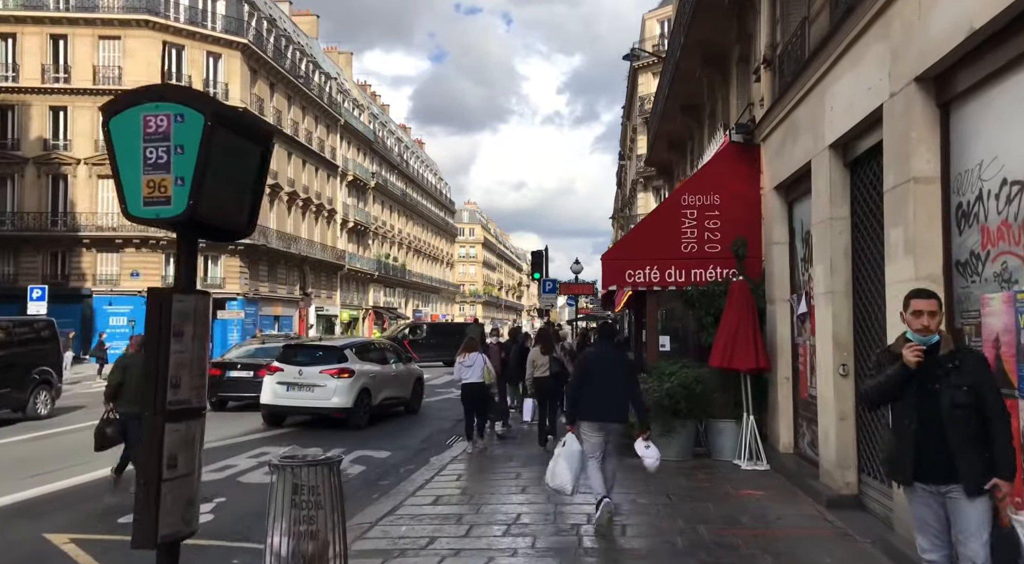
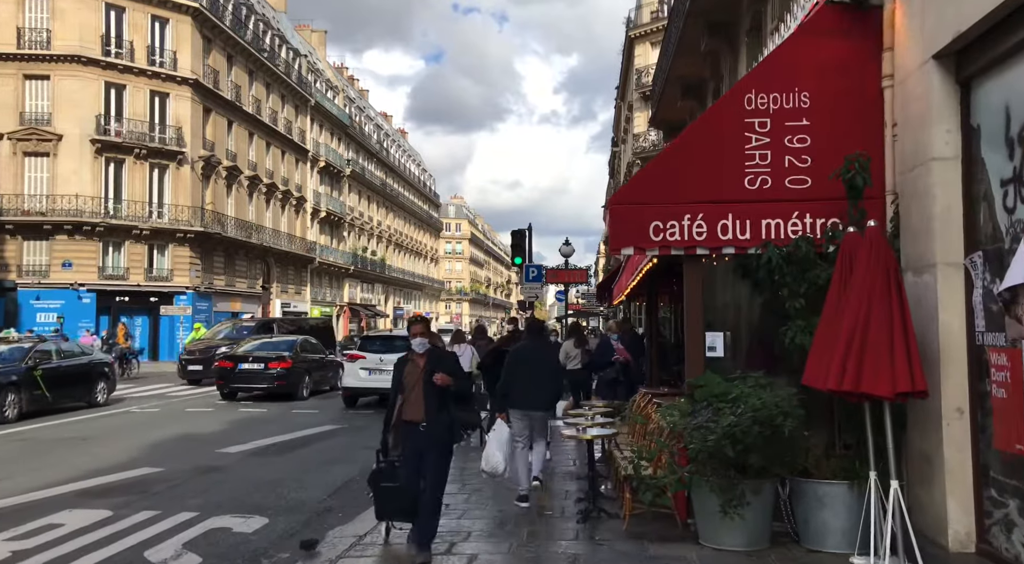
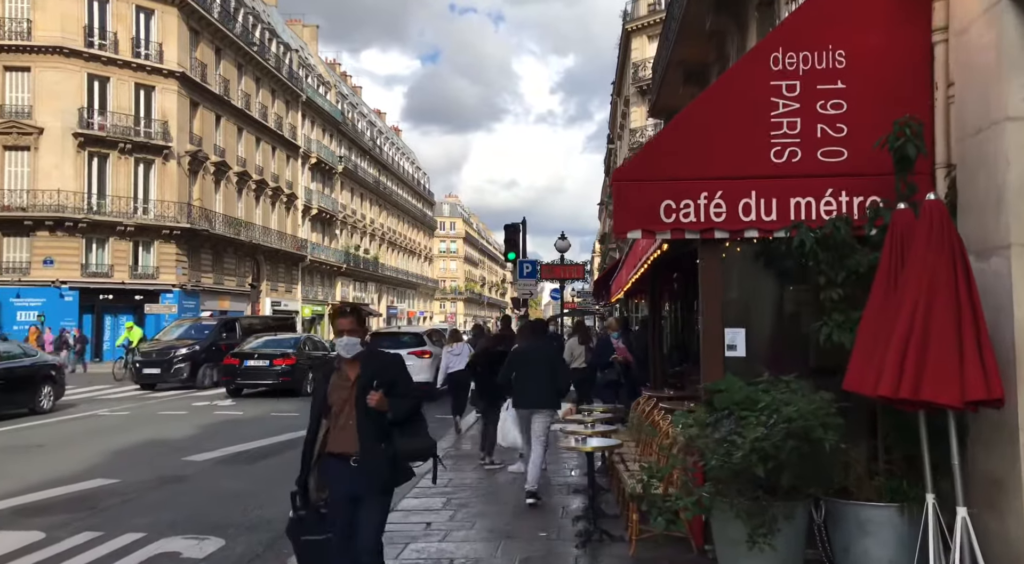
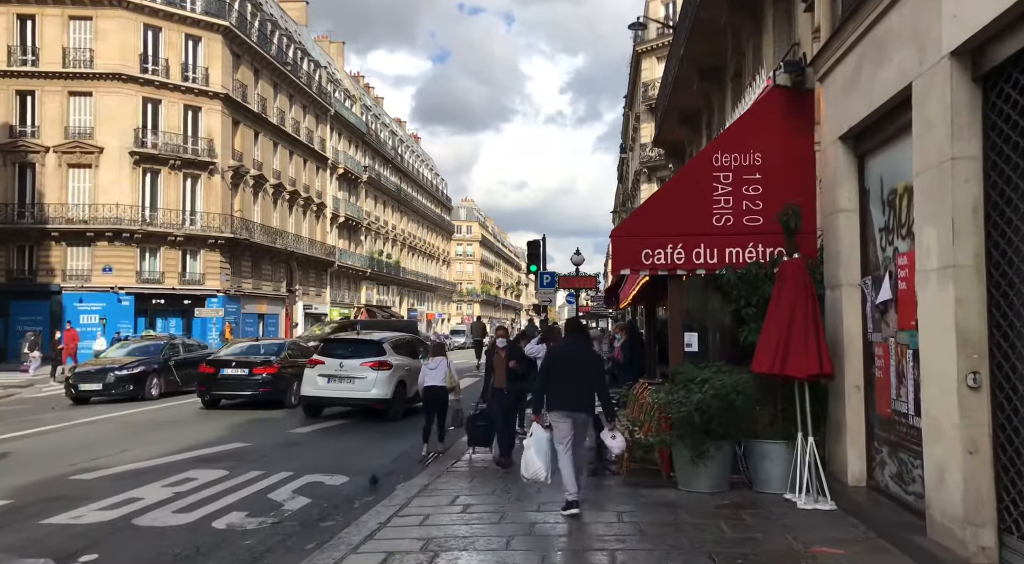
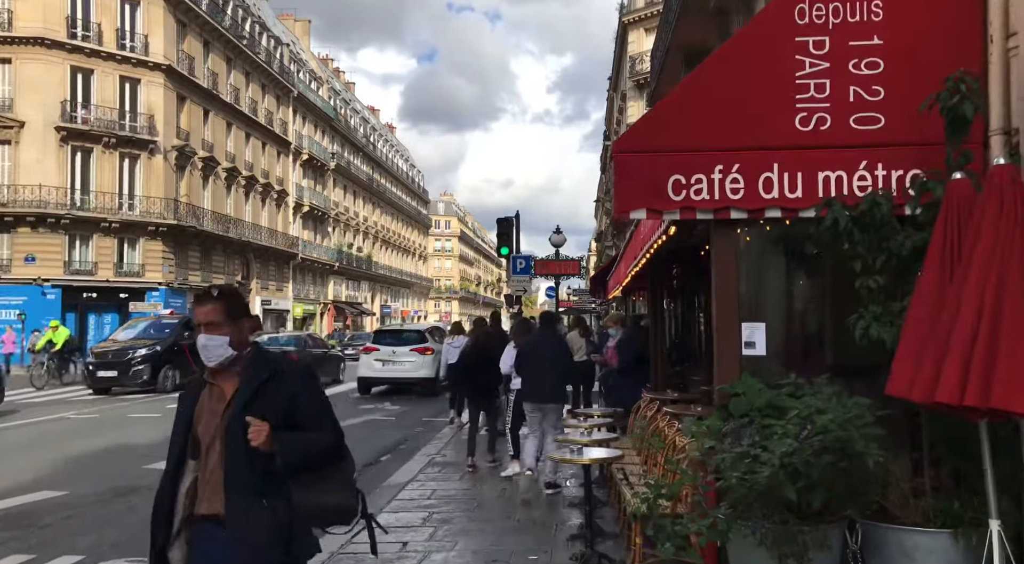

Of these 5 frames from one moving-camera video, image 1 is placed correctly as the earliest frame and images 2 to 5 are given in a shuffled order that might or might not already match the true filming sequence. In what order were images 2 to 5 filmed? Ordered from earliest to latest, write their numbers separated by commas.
4, 2, 3, 5
